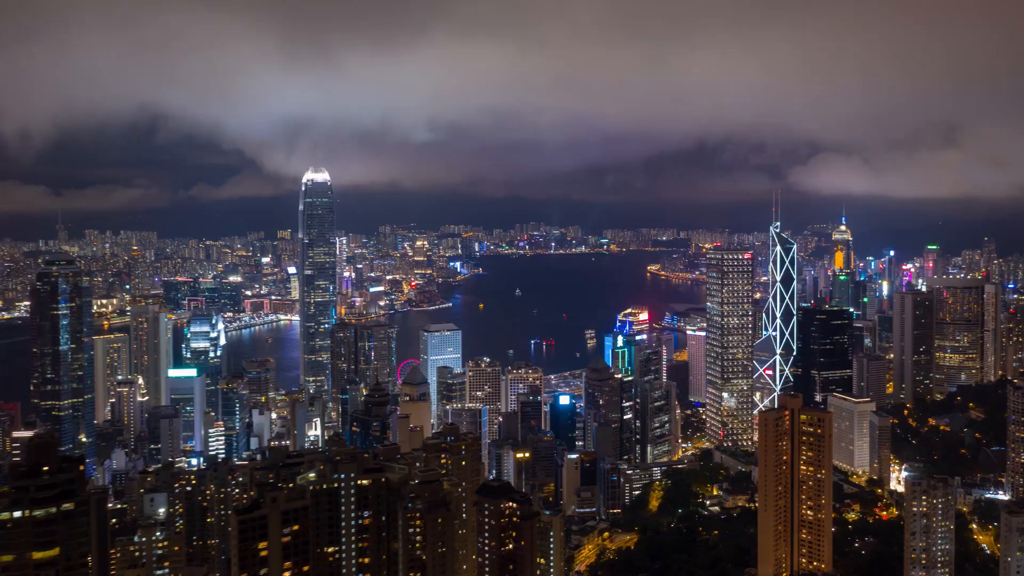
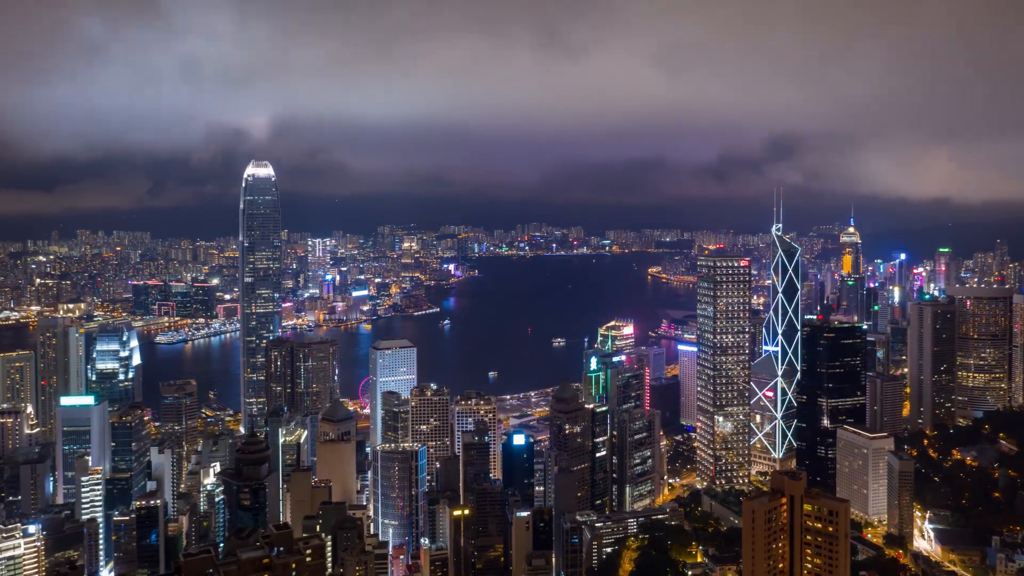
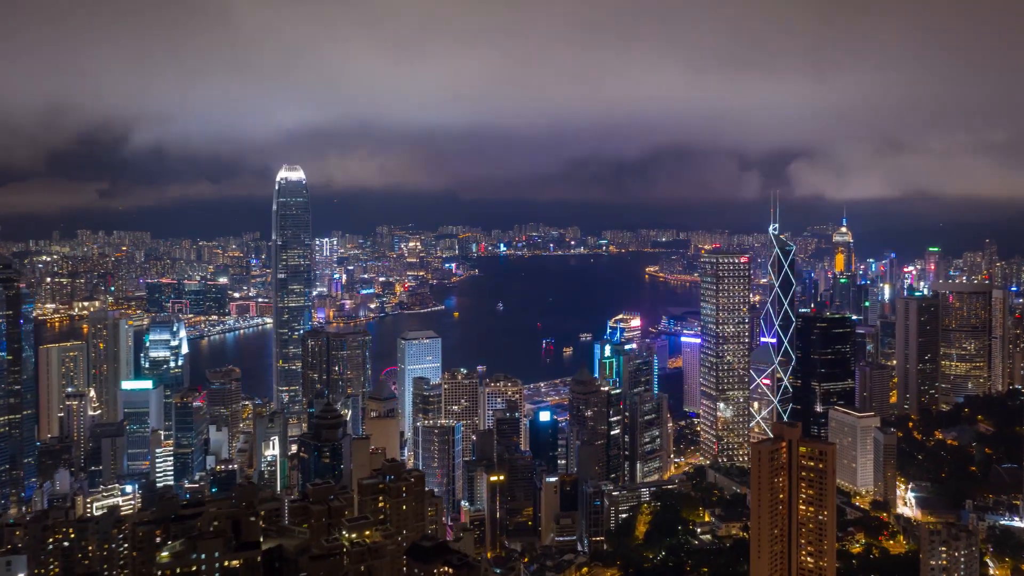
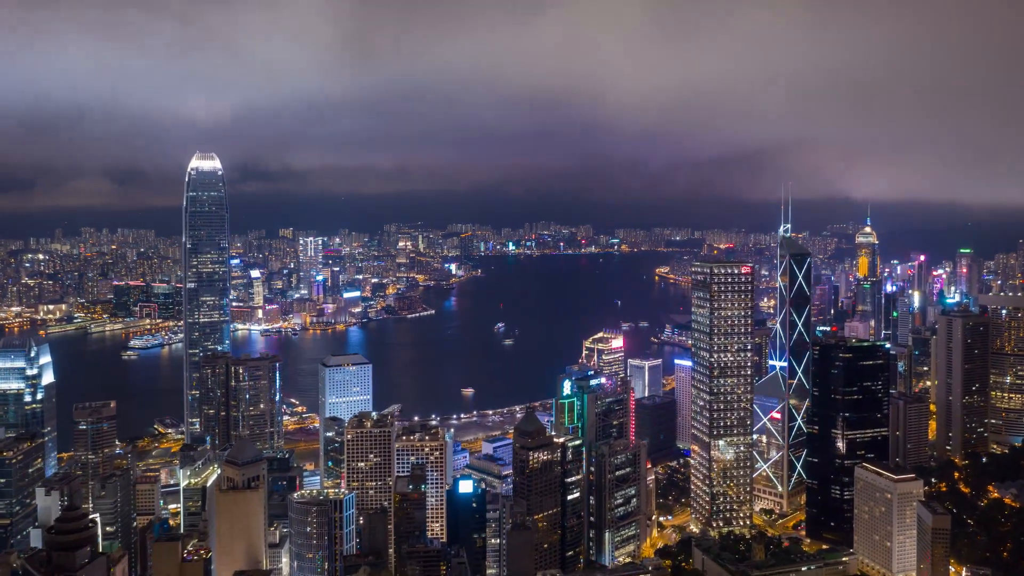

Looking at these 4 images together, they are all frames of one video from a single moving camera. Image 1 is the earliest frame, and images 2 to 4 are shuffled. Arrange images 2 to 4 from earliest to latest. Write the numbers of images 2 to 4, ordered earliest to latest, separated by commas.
3, 2, 4
